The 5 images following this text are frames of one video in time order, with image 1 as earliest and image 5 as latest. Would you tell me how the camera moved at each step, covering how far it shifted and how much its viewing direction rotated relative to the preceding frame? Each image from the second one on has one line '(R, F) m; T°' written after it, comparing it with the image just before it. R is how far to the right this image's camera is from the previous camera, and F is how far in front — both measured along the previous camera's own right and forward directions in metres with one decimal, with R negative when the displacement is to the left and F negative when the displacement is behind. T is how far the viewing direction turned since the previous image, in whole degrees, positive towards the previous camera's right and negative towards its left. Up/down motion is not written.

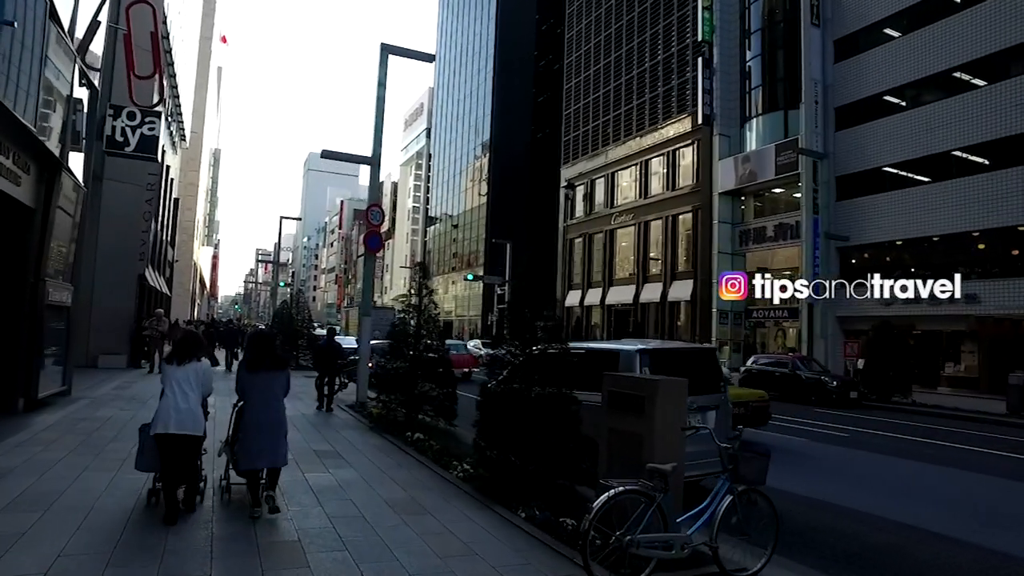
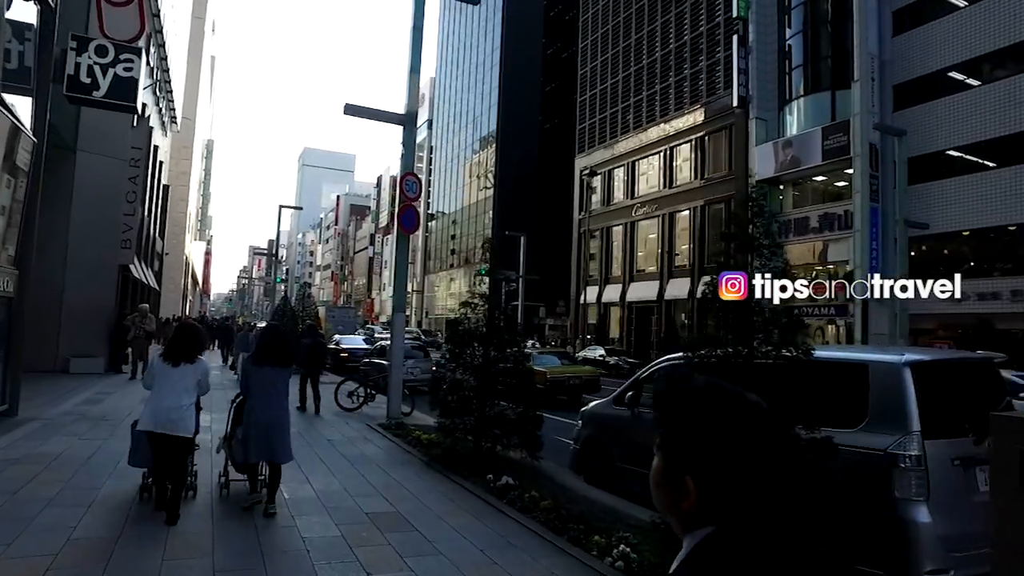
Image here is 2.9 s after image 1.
(-1.6, +3.1) m; +1°
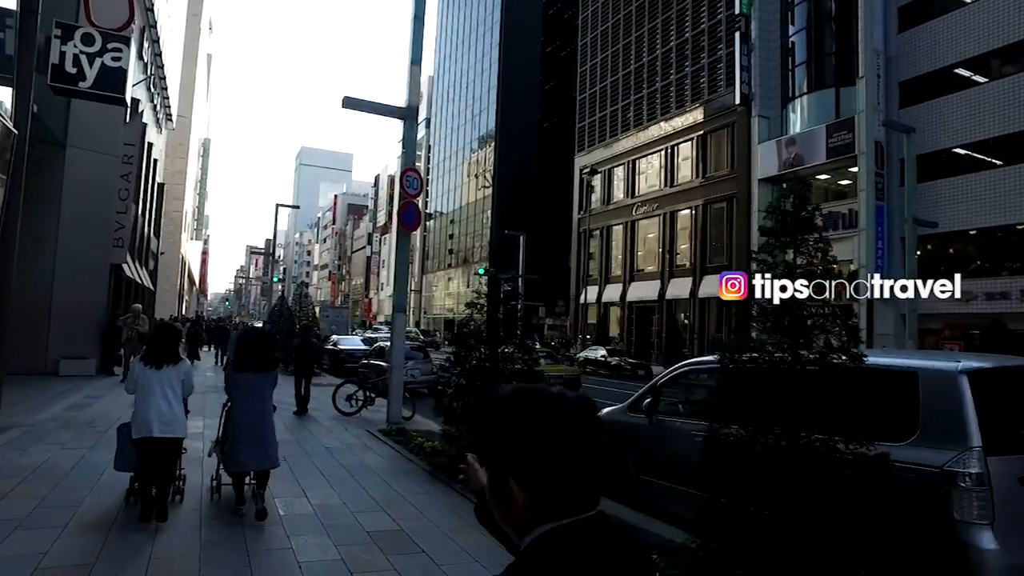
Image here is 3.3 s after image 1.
(-0.1, +0.5) m; 0°
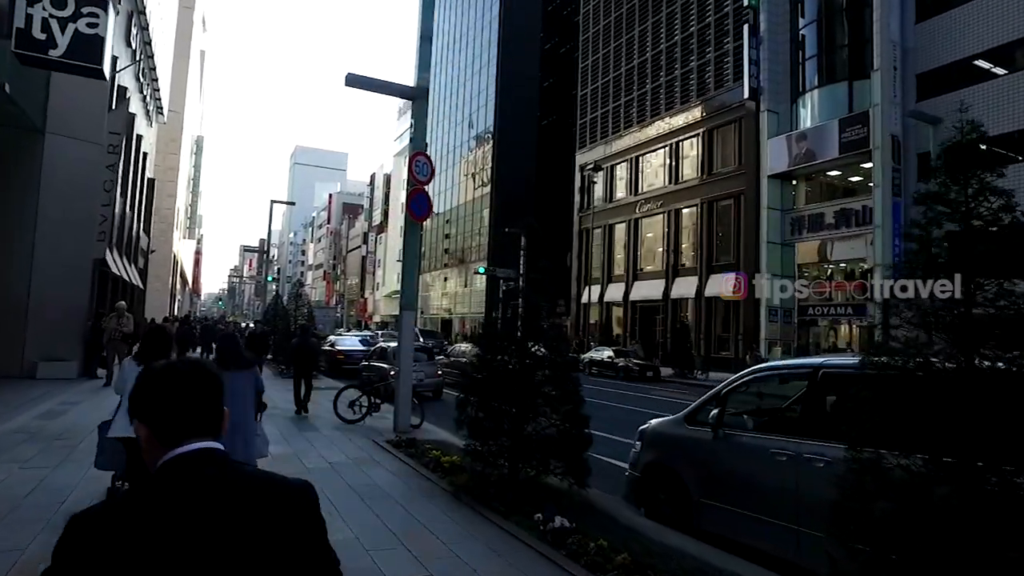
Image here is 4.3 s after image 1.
(-0.4, +1.1) m; 0°
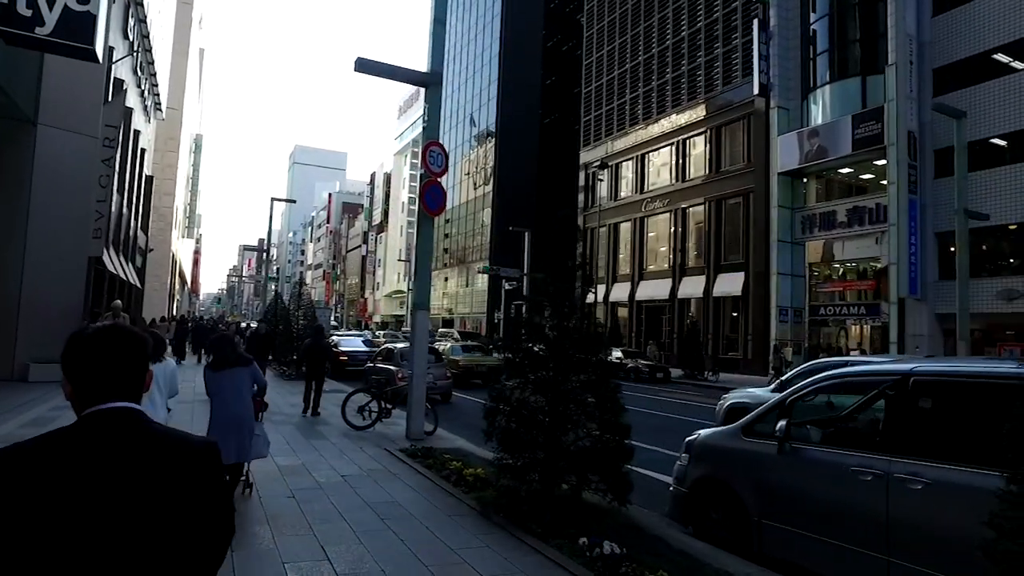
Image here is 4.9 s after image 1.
(-0.4, +0.7) m; 0°
